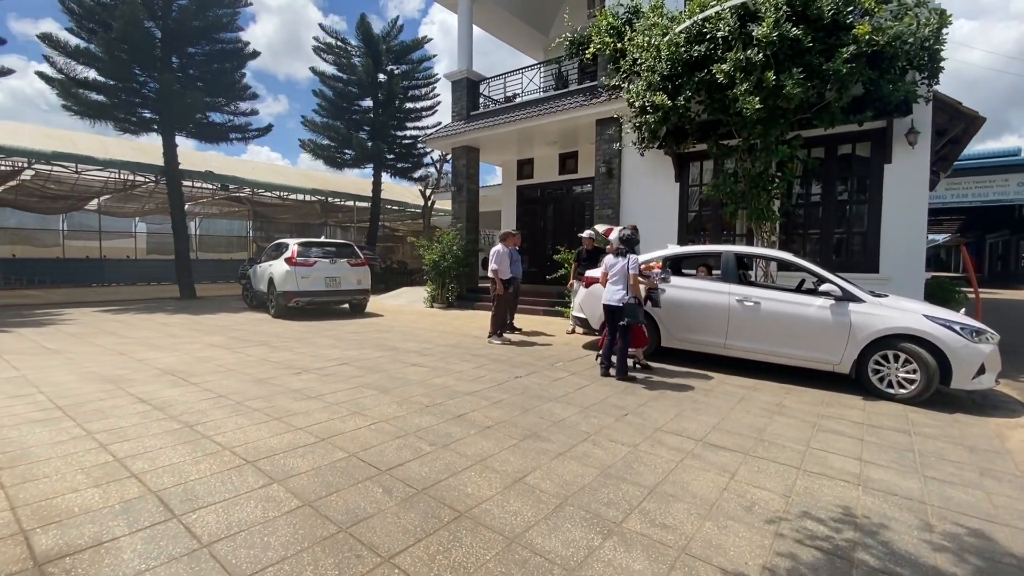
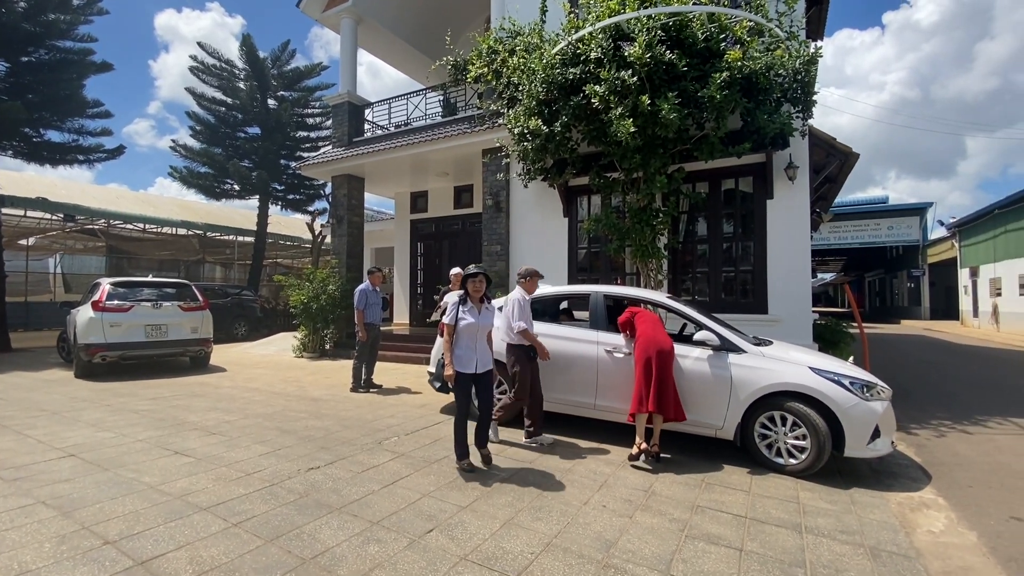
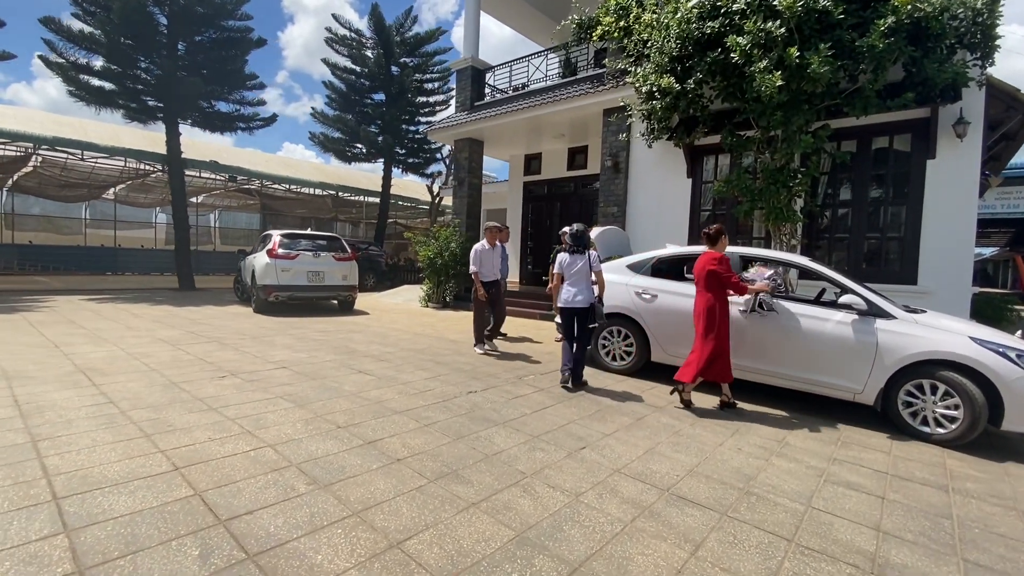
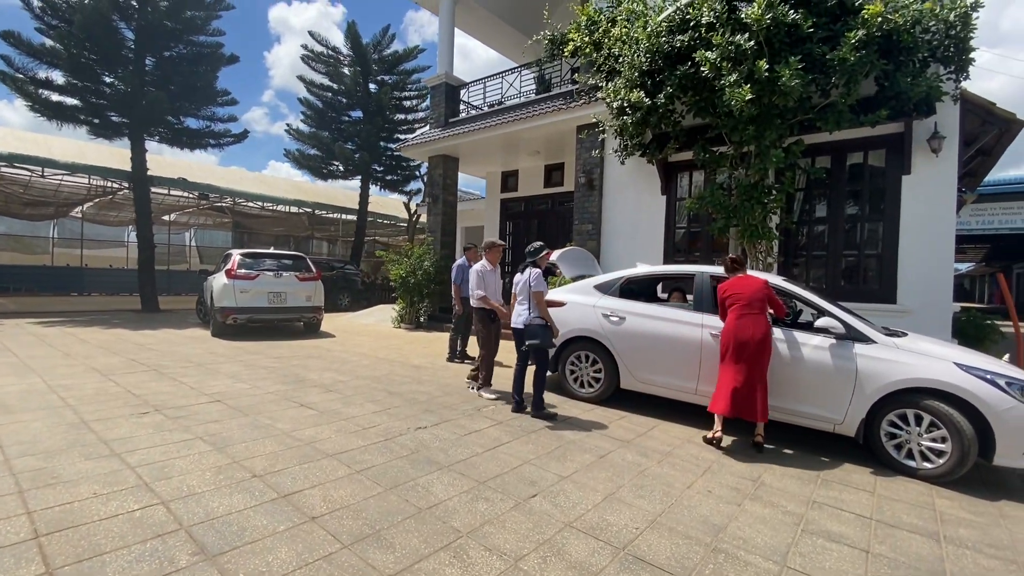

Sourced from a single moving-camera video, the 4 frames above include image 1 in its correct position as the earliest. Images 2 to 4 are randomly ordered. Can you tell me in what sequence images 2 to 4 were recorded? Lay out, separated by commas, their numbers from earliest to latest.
3, 4, 2
